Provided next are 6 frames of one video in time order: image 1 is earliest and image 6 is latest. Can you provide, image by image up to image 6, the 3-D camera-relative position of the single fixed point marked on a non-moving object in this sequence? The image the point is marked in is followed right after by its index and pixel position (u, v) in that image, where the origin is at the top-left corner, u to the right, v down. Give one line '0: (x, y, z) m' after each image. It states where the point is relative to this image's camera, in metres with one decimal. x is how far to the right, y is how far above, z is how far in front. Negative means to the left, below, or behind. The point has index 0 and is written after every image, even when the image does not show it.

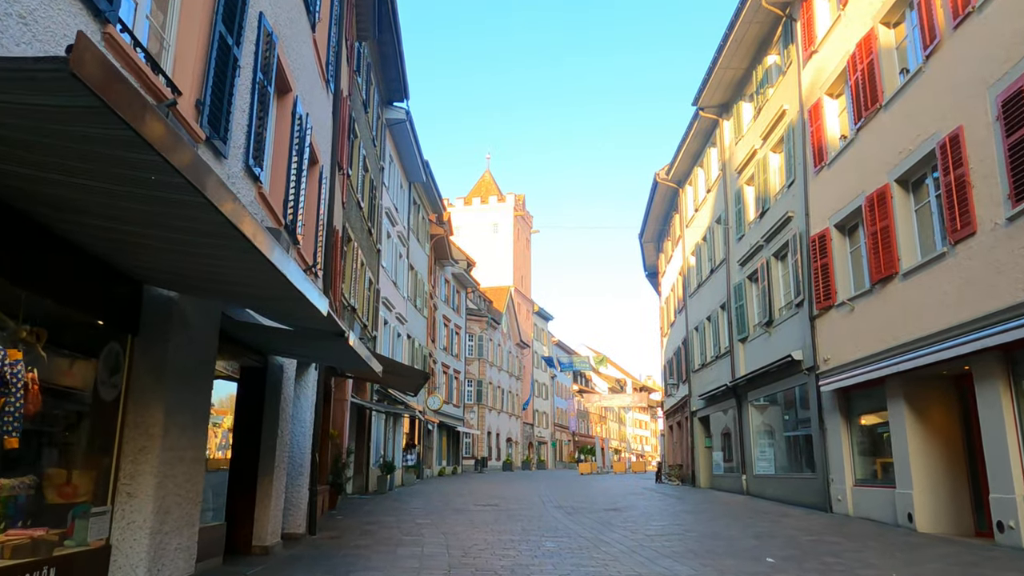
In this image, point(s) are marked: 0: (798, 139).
0: (+5.9, +3.1, +16.5) m
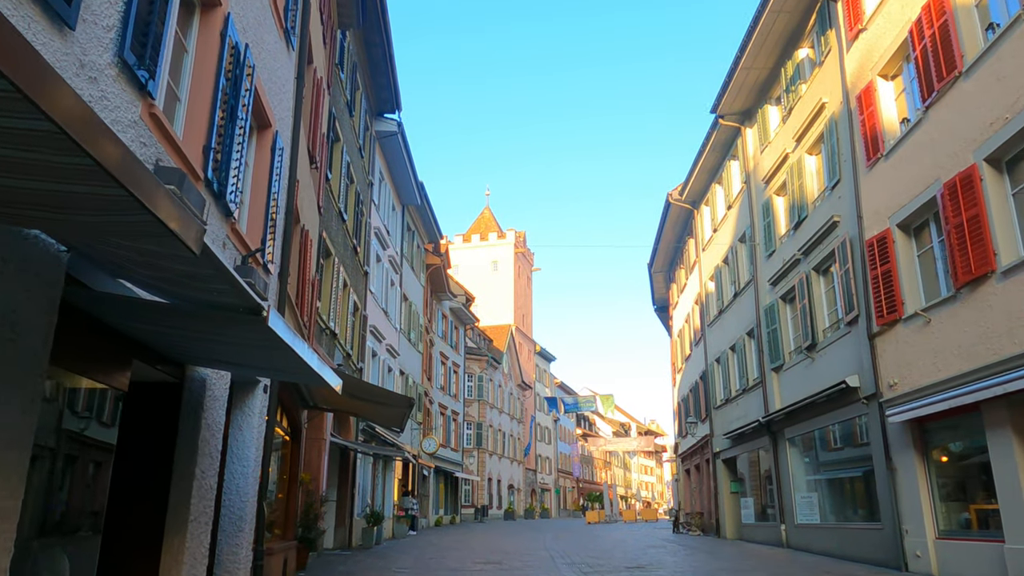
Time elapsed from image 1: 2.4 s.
0: (+5.9, +2.8, +14.4) m
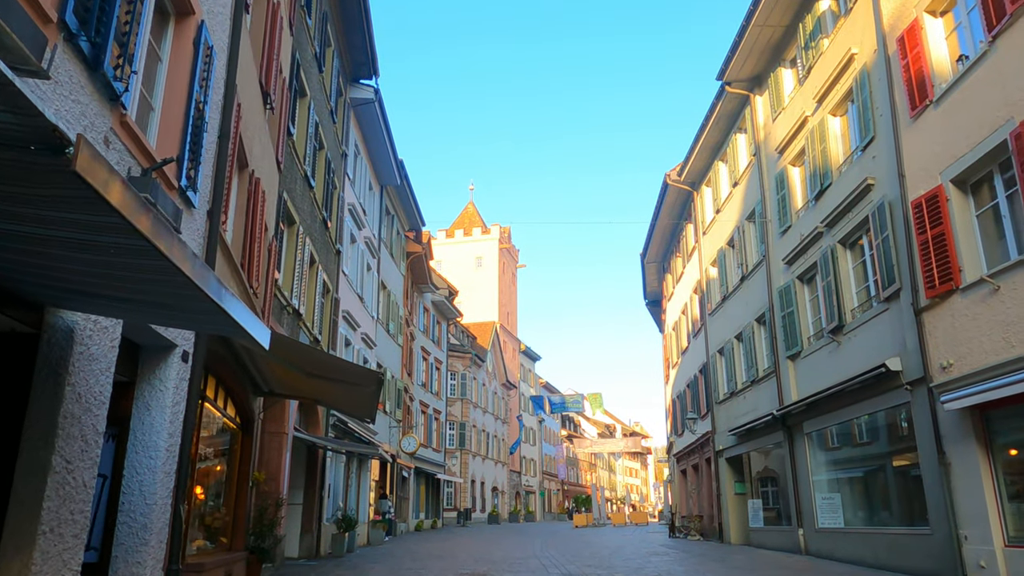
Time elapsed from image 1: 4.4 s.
0: (+5.8, +3.2, +12.7) m
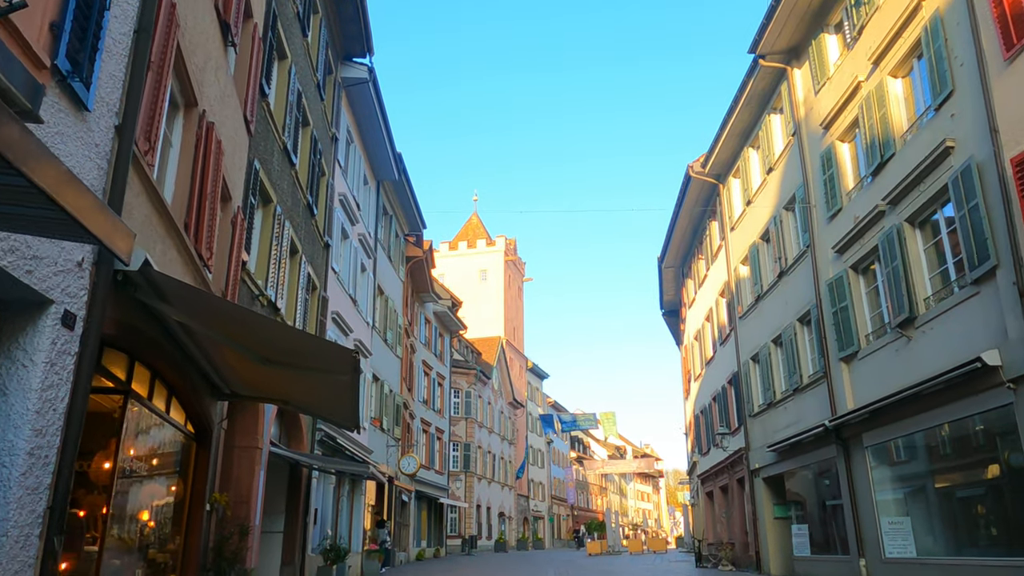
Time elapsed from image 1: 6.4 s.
0: (+6.0, +3.5, +10.6) m
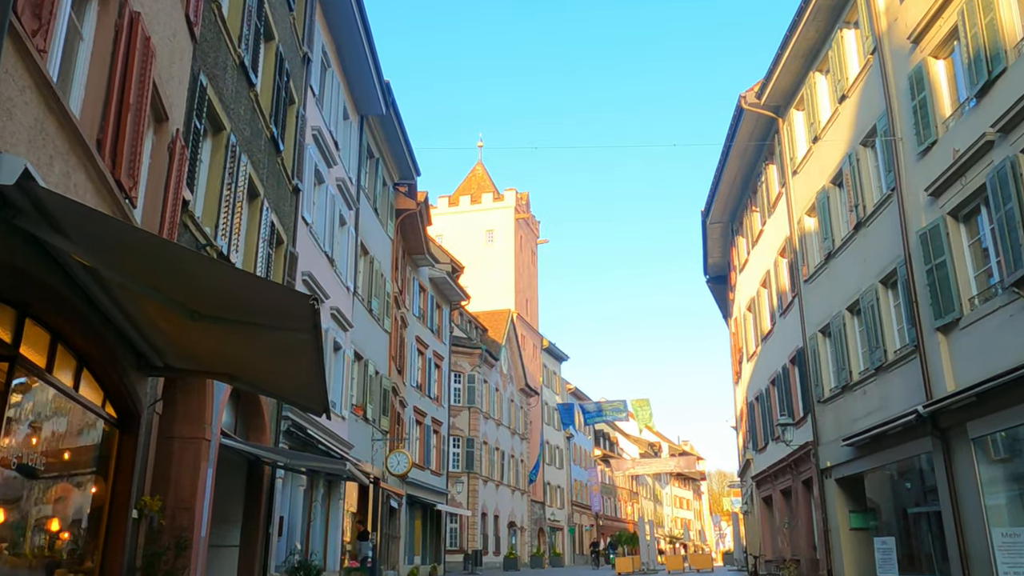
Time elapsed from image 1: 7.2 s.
0: (+6.1, +4.4, +7.1) m
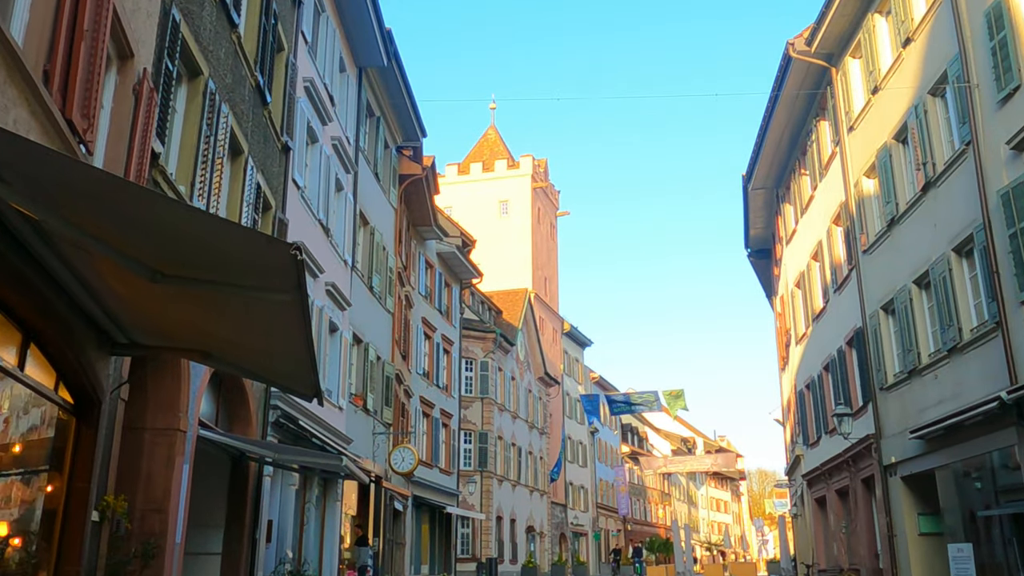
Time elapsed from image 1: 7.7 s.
0: (+6.3, +5.0, +5.3) m
